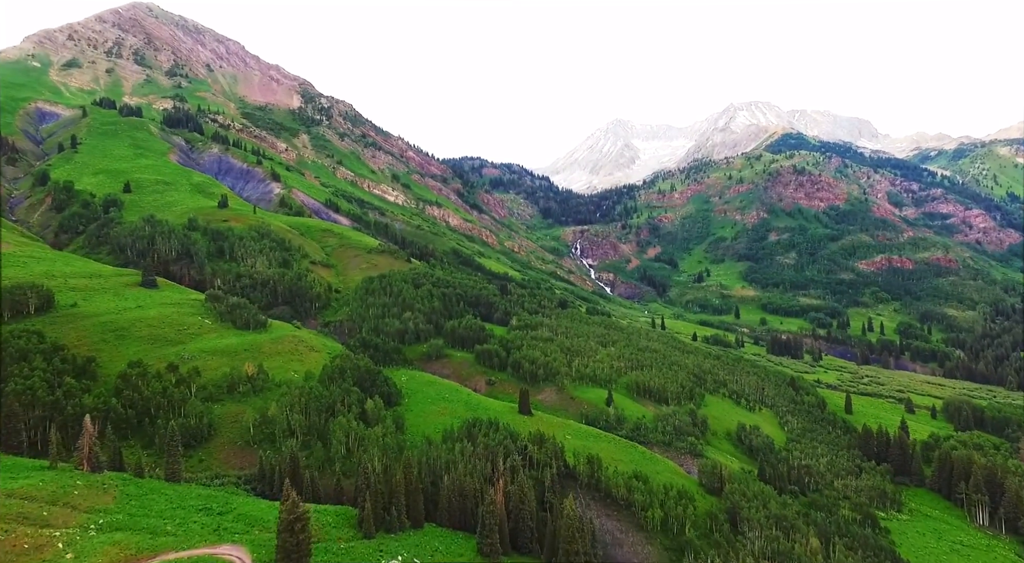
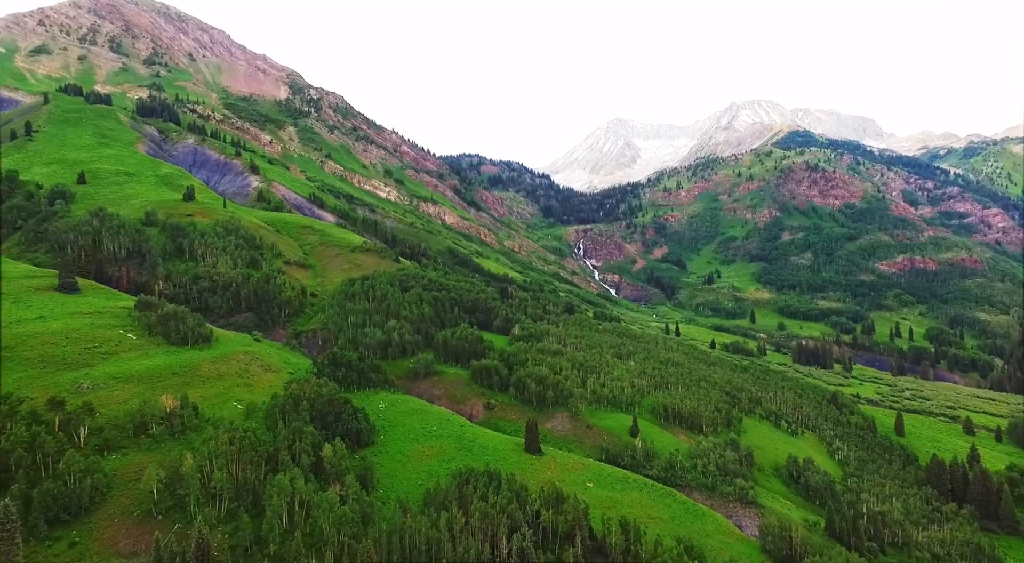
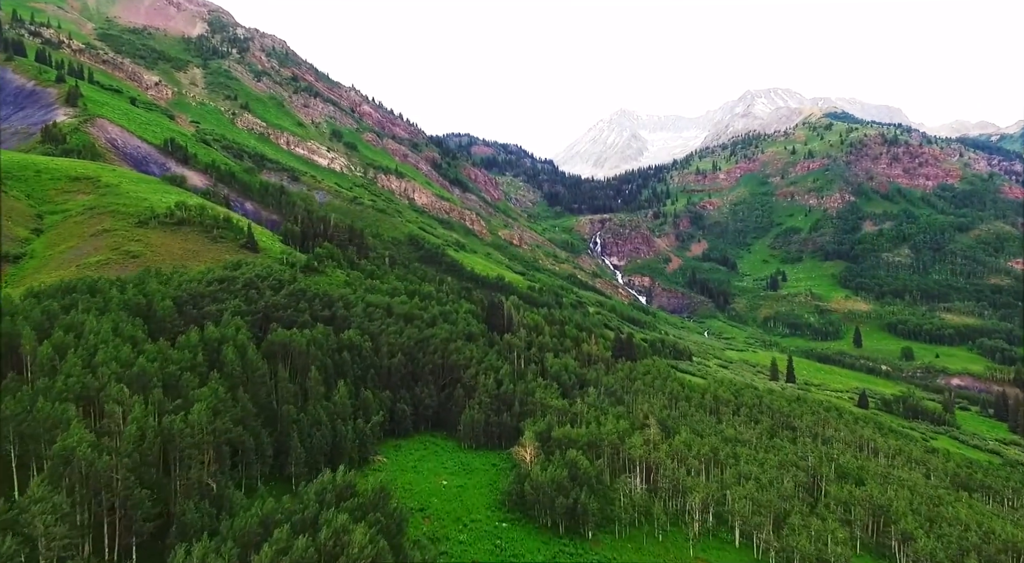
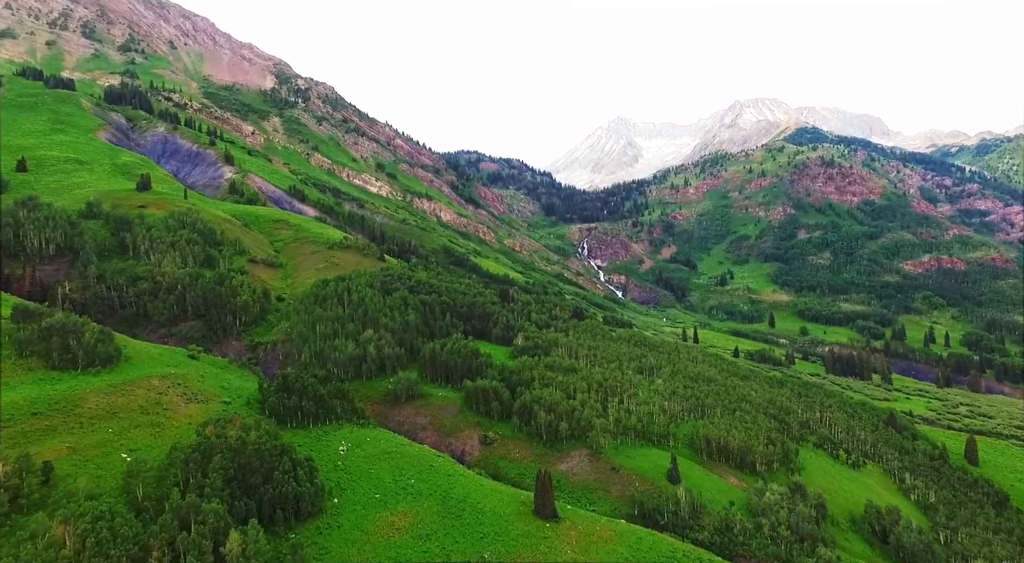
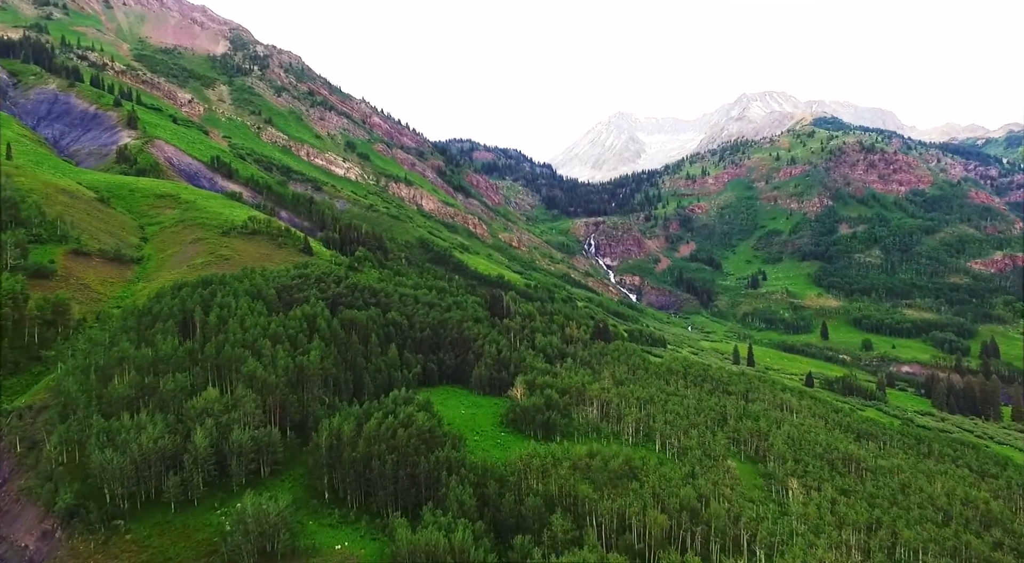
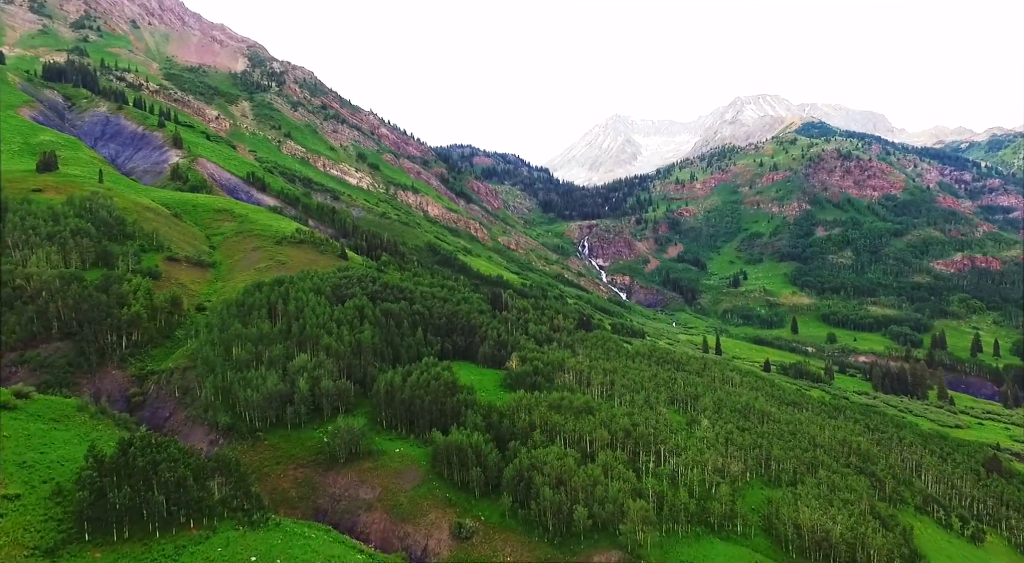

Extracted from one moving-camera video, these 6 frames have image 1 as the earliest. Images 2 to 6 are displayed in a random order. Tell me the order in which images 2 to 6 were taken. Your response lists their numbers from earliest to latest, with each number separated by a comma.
2, 4, 6, 5, 3
